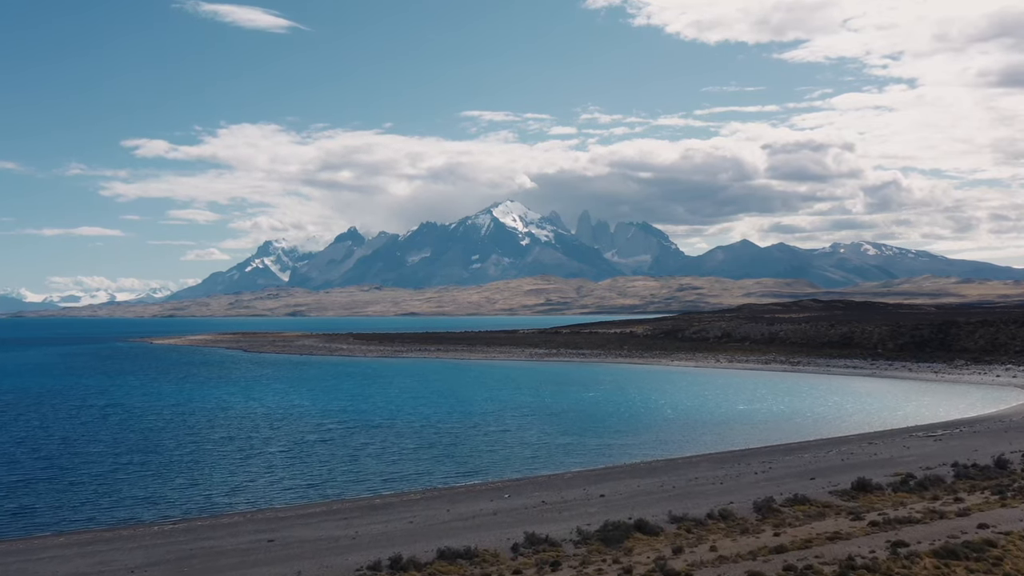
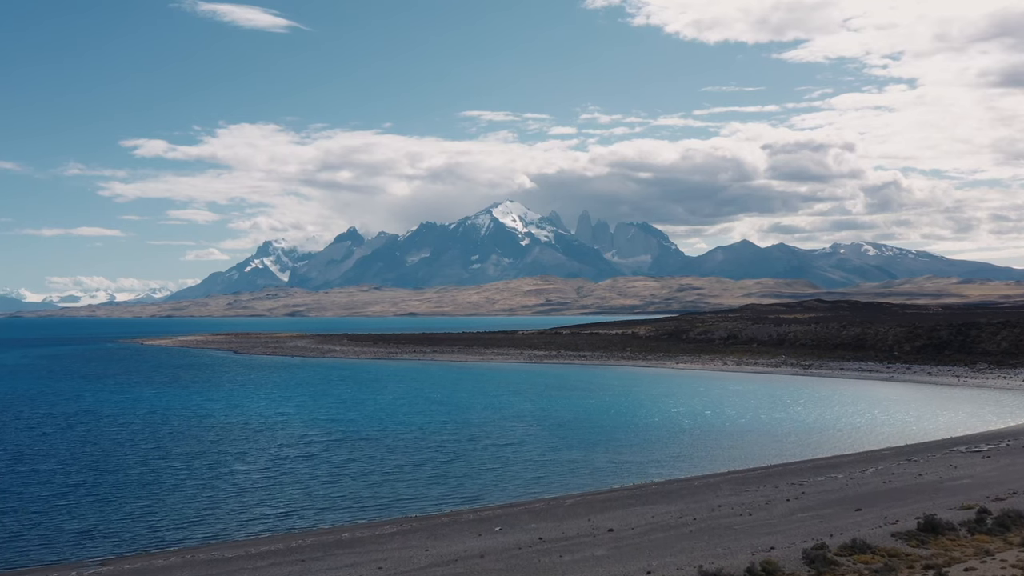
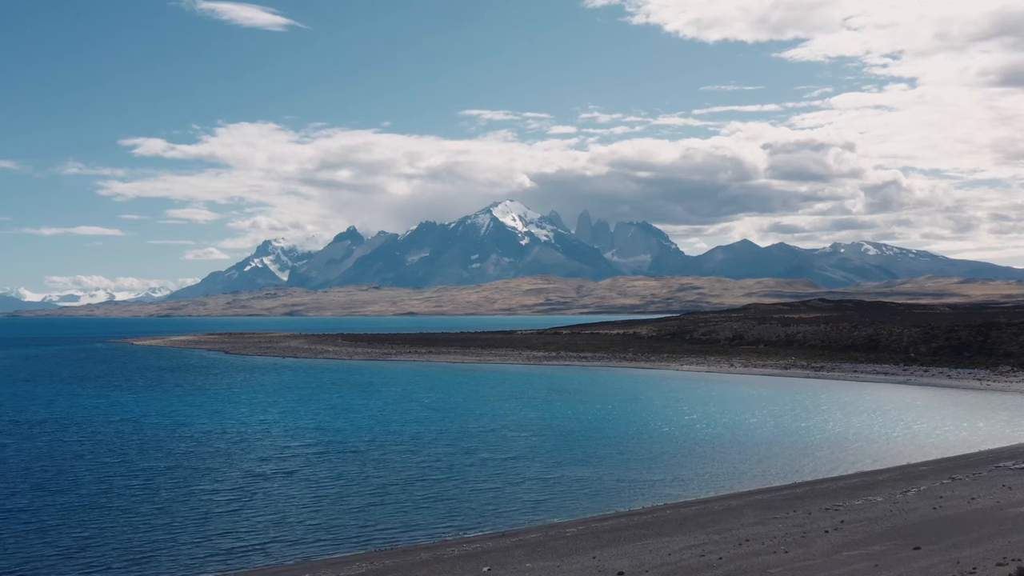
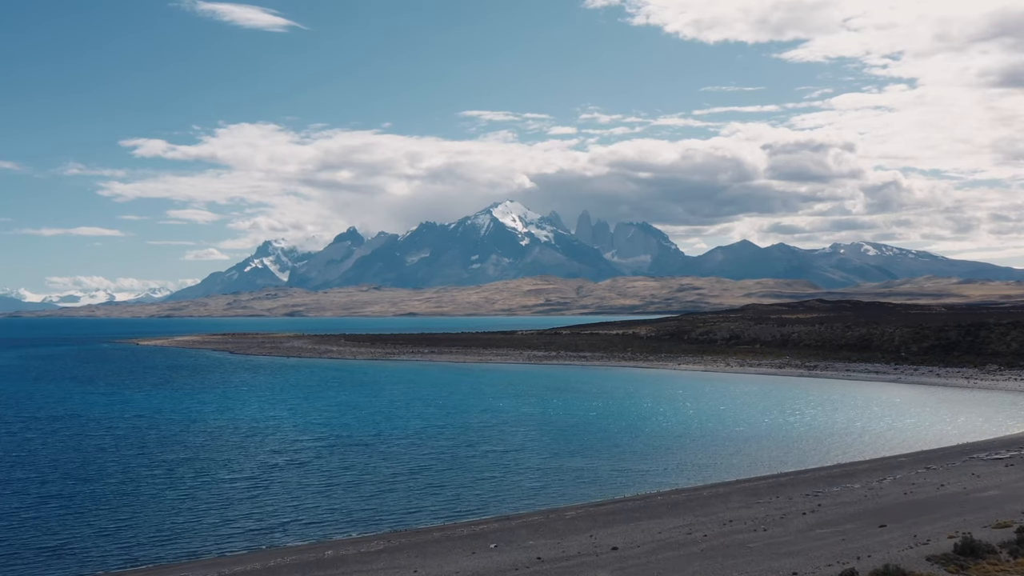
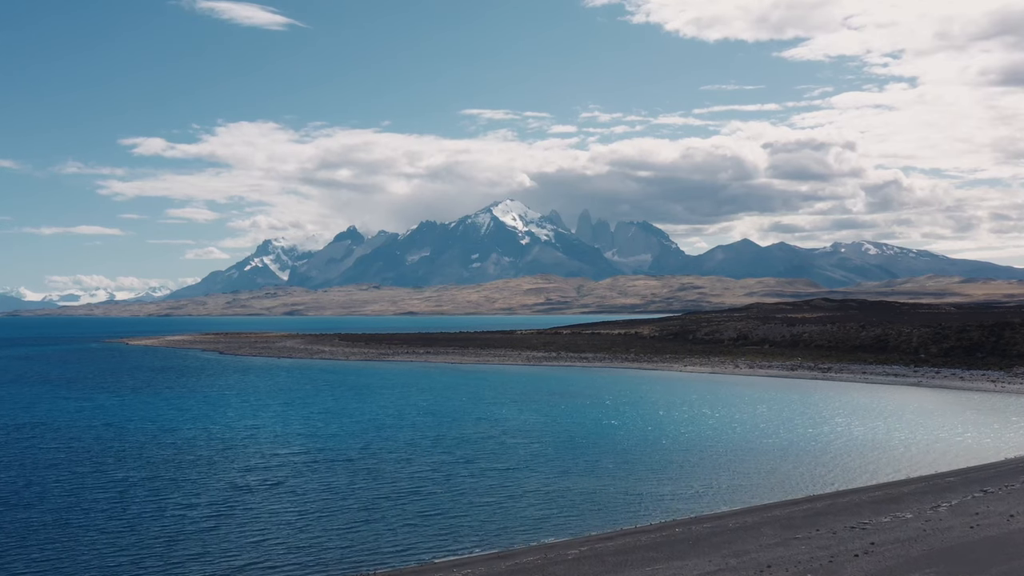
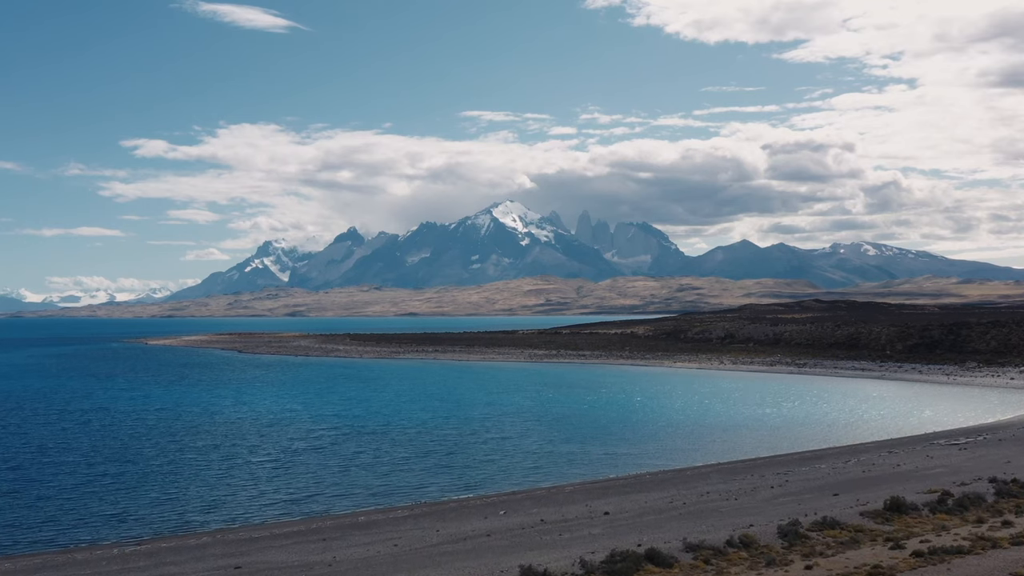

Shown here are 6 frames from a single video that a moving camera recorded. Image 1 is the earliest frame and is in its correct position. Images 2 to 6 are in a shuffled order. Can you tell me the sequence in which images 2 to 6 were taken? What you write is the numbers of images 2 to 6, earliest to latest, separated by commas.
6, 2, 4, 3, 5
